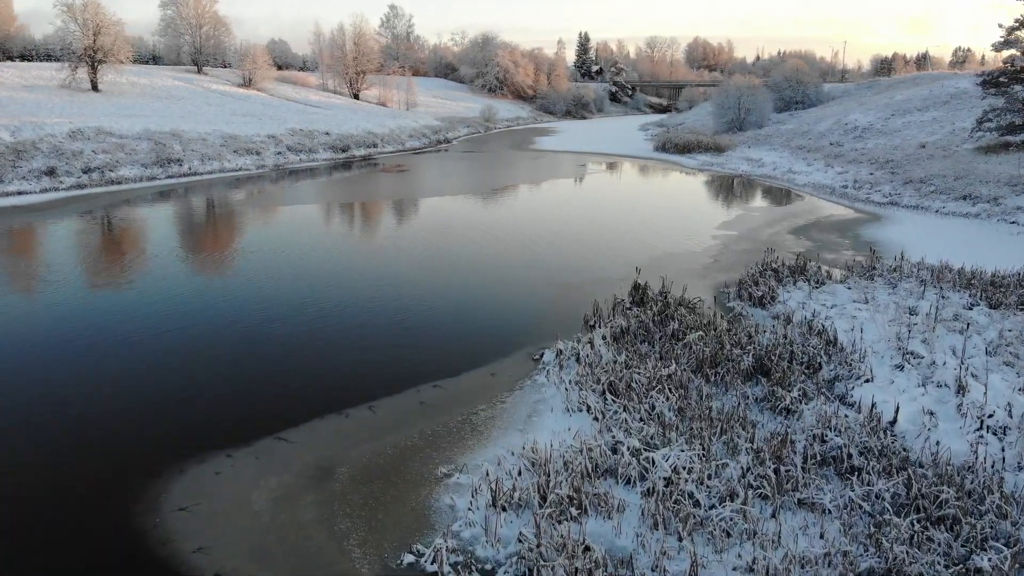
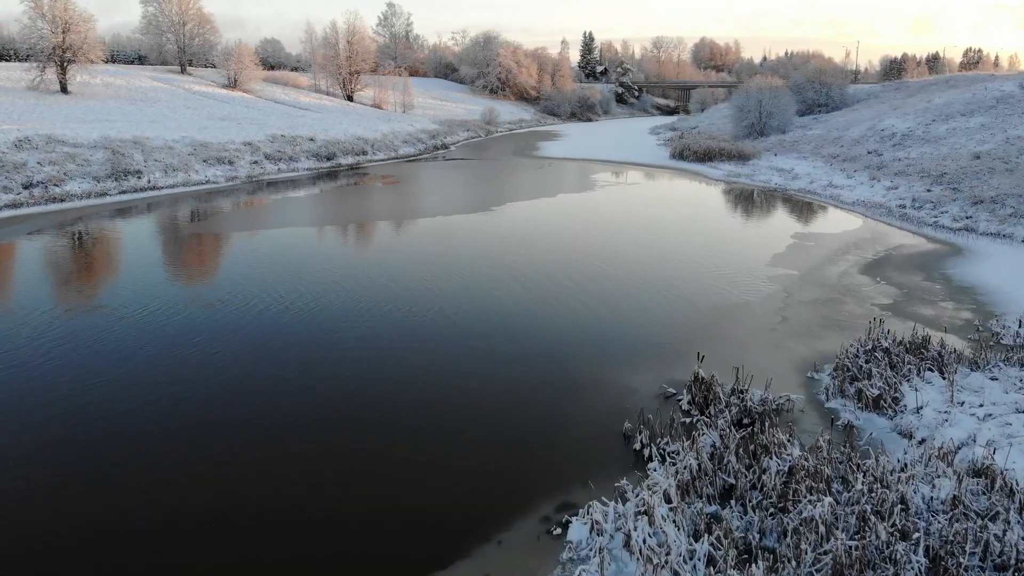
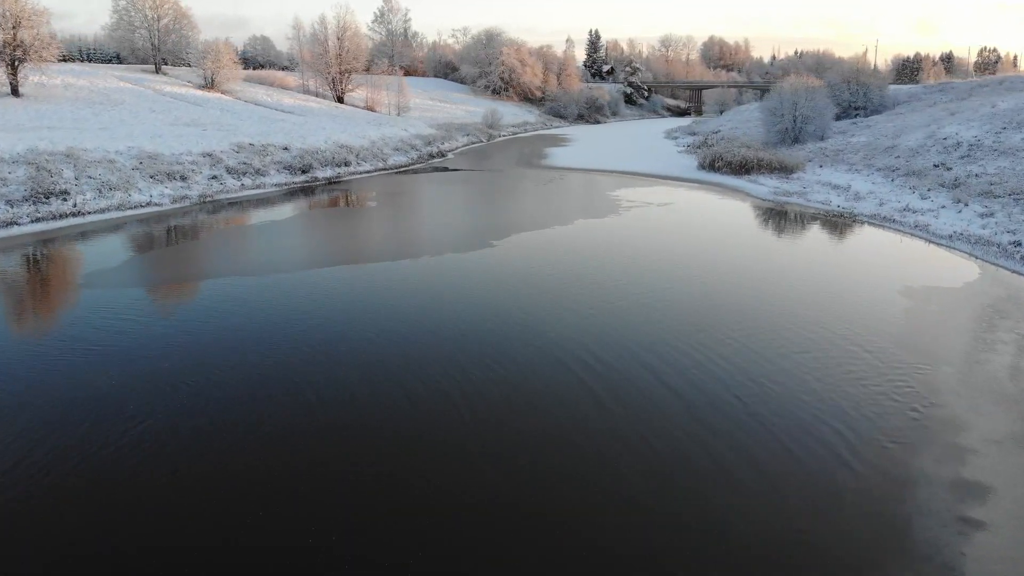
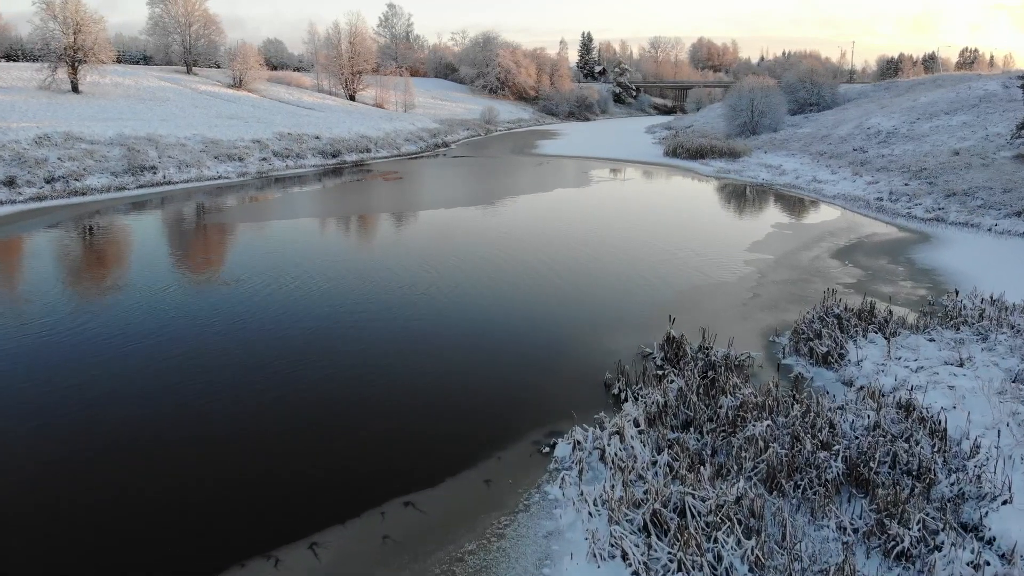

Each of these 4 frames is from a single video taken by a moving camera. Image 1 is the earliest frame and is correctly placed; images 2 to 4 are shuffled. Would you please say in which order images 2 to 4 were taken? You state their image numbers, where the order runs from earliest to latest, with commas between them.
4, 2, 3
